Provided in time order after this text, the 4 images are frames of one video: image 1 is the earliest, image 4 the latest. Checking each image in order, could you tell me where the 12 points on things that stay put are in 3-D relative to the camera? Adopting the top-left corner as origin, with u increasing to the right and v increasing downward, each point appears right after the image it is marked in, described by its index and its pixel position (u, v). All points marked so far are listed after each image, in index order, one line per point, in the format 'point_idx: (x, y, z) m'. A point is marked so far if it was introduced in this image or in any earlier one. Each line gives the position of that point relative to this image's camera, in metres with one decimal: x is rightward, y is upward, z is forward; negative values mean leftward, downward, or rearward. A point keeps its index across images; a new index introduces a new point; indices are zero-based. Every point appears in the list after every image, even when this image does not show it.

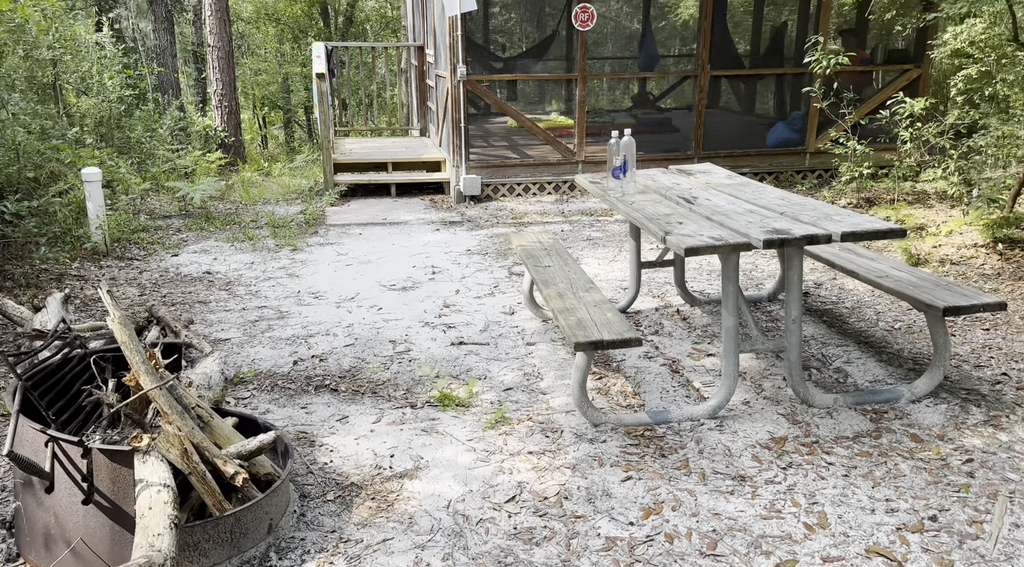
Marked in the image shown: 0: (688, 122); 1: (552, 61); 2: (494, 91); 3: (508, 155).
0: (+1.8, +1.7, +8.8) m
1: (+0.4, +2.1, +8.4) m
2: (-0.2, +1.9, +8.4) m
3: (0.0, +1.3, +8.7) m
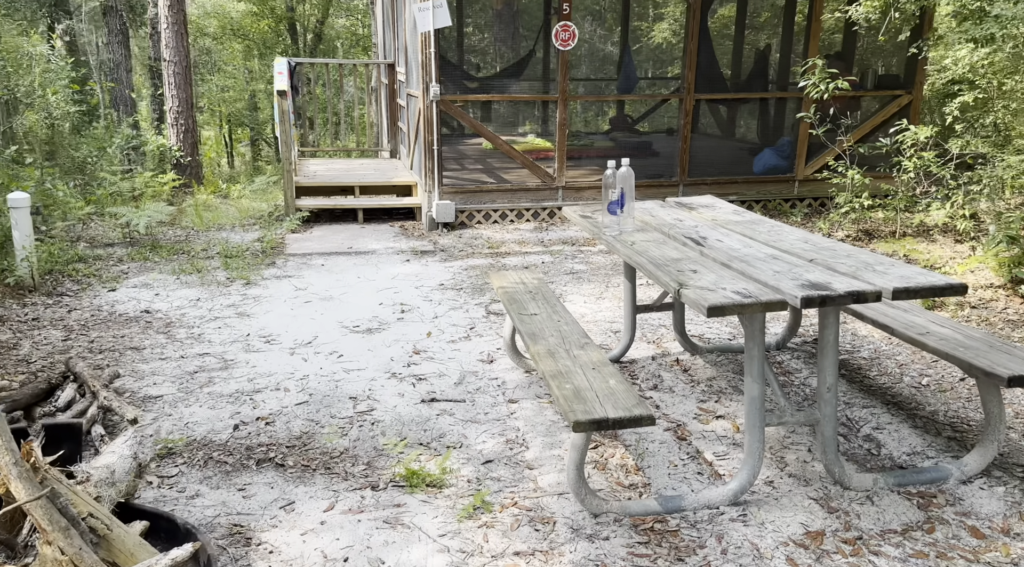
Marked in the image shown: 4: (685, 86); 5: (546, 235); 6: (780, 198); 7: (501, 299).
0: (+1.5, +1.3, +8.4) m
1: (+0.1, +1.8, +7.9) m
2: (-0.4, +1.6, +7.9) m
3: (-0.3, +1.0, +8.2) m
4: (+1.6, +1.8, +8.1) m
5: (+0.3, +0.4, +7.9) m
6: (+2.7, +0.9, +8.7) m
7: (-0.1, -0.1, +3.9) m
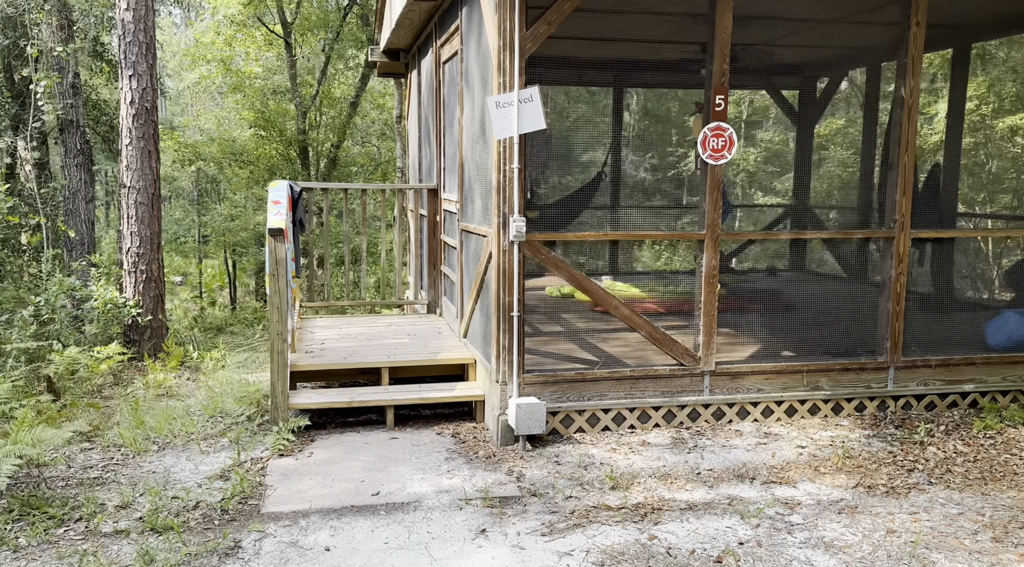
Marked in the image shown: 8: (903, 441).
0: (+2.2, -0.1, +5.4) m
1: (+0.9, +0.4, +5.0) m
2: (+0.3, +0.1, +5.0) m
3: (+0.5, -0.5, +5.2) m
4: (+2.3, +0.4, +5.3) m
5: (+1.0, -1.0, +4.8) m
6: (+3.4, -0.7, +5.7) m
7: (+0.6, -0.9, +0.8) m
8: (+2.3, -0.9, +5.1) m
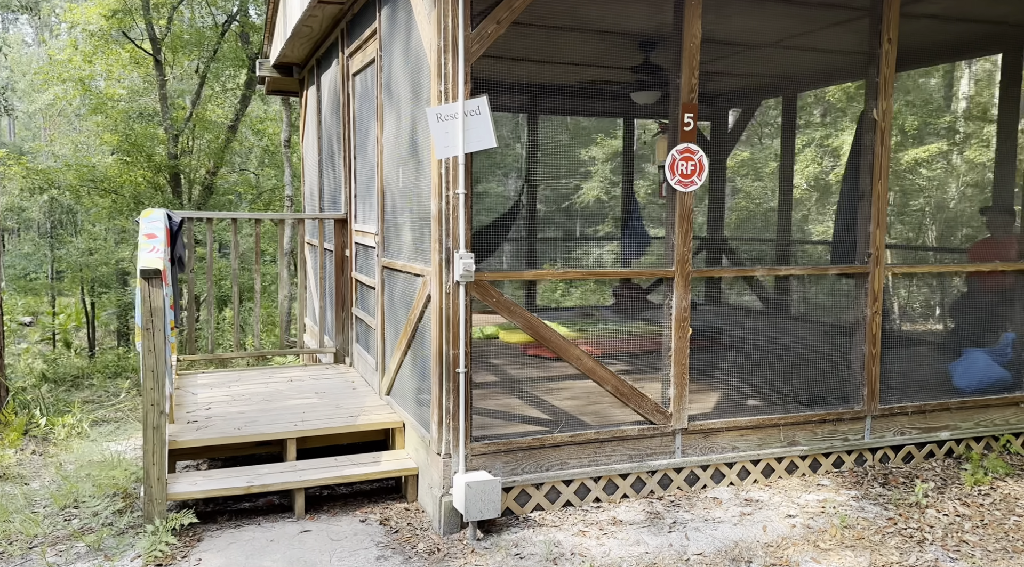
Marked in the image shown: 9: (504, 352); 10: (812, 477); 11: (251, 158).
0: (+1.9, -0.4, +4.8) m
1: (+0.6, +0.2, +4.3) m
2: (0.0, -0.1, +4.2) m
3: (+0.2, -0.7, +4.3) m
4: (+2.0, +0.2, +4.7) m
5: (+0.8, -1.2, +4.0) m
6: (+3.0, -0.9, +5.2) m
7: (+1.0, -1.0, 0.0) m
8: (+2.0, -1.1, +4.5) m
9: (0.0, -0.3, +4.2) m
10: (+1.7, -1.1, +4.9) m
11: (-5.0, +2.4, +16.8) m
